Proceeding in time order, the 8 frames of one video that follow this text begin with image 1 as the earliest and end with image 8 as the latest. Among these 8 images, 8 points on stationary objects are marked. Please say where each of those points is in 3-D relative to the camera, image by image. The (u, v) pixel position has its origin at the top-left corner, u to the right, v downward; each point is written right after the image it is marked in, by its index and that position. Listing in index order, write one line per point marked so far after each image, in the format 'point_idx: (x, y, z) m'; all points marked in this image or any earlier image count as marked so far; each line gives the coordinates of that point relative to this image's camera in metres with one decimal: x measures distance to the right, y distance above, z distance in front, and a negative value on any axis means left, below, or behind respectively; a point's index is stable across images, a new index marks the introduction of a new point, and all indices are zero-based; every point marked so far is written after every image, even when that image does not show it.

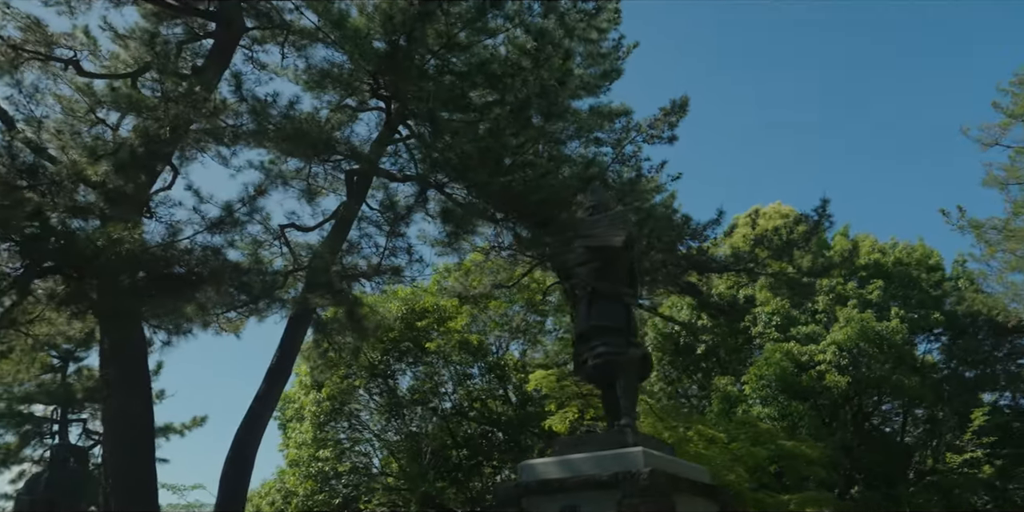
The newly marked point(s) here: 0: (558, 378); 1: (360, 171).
0: (+0.8, -1.8, +10.7) m
1: (-2.0, +1.2, +9.8) m
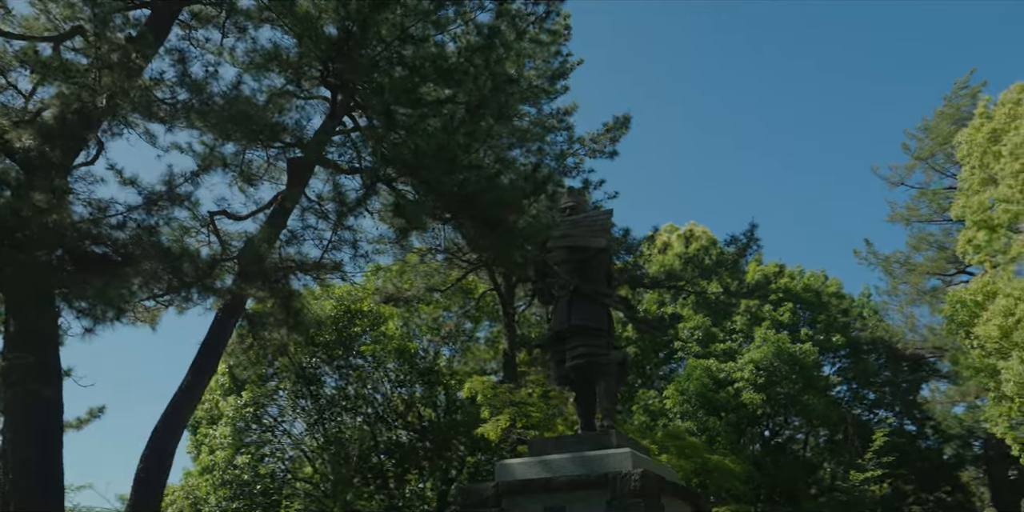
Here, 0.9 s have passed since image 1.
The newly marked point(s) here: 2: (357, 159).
0: (-0.2, -1.9, +10.6) m
1: (-2.7, +1.3, +9.4) m
2: (-1.9, +1.2, +9.0) m
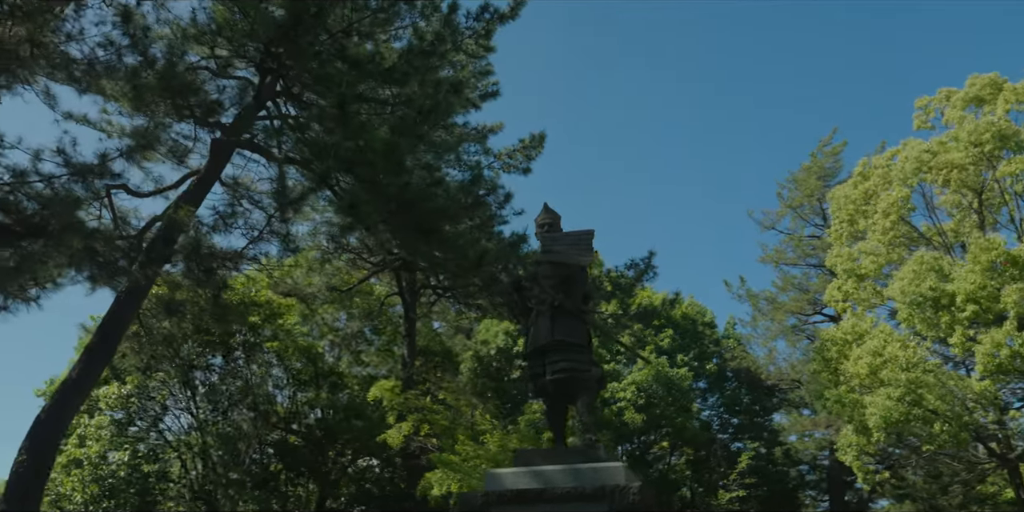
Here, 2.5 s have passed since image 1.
0: (-1.6, -2.0, +10.5) m
1: (-3.5, +1.4, +8.9) m
2: (-2.7, +1.3, +8.7) m
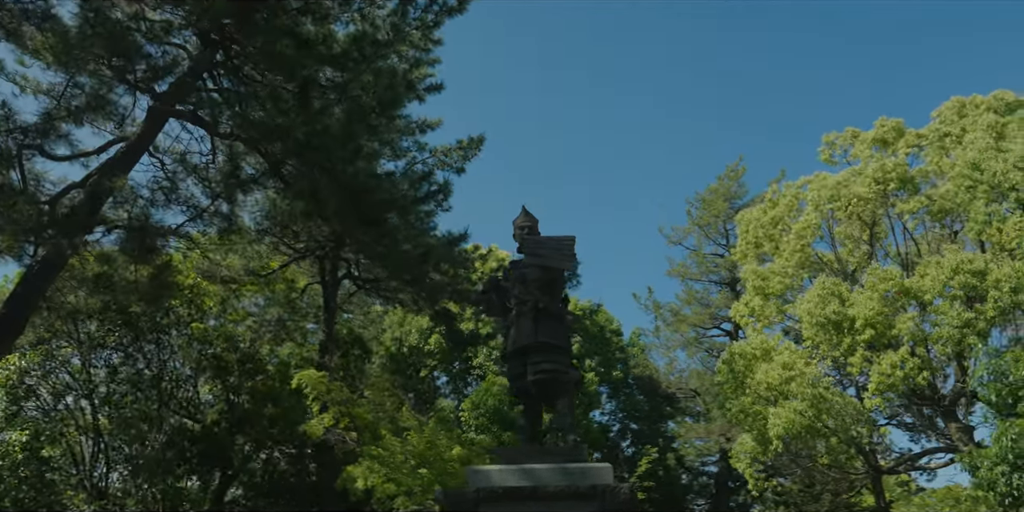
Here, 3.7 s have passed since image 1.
0: (-2.7, -1.8, +10.3) m
1: (-4.1, +1.7, +8.4) m
2: (-3.3, +1.5, +8.3) m
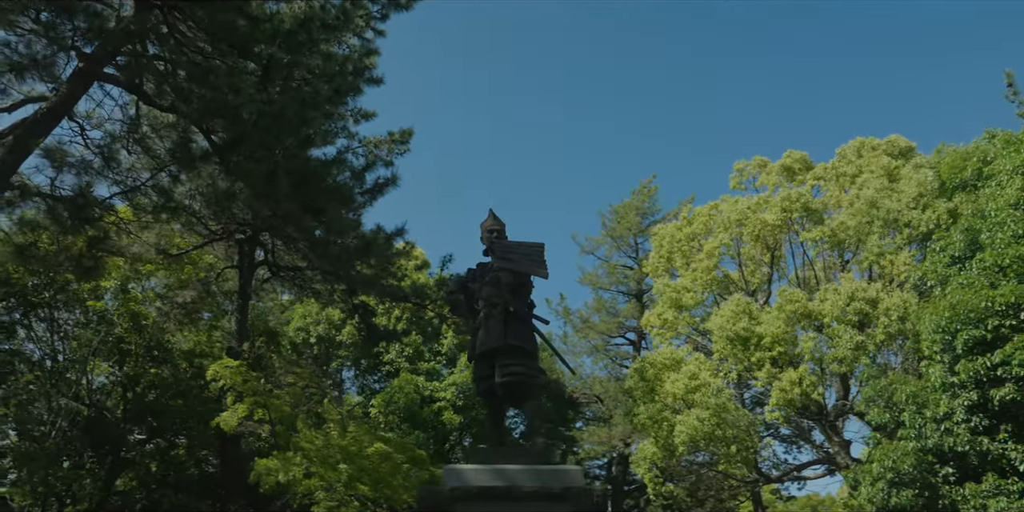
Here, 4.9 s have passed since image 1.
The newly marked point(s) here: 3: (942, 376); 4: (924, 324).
0: (-3.7, -1.6, +9.9) m
1: (-4.6, +2.0, +7.8) m
2: (-3.8, +1.8, +7.9) m
3: (+6.5, -1.8, +10.7) m
4: (+6.4, -1.1, +11.0) m
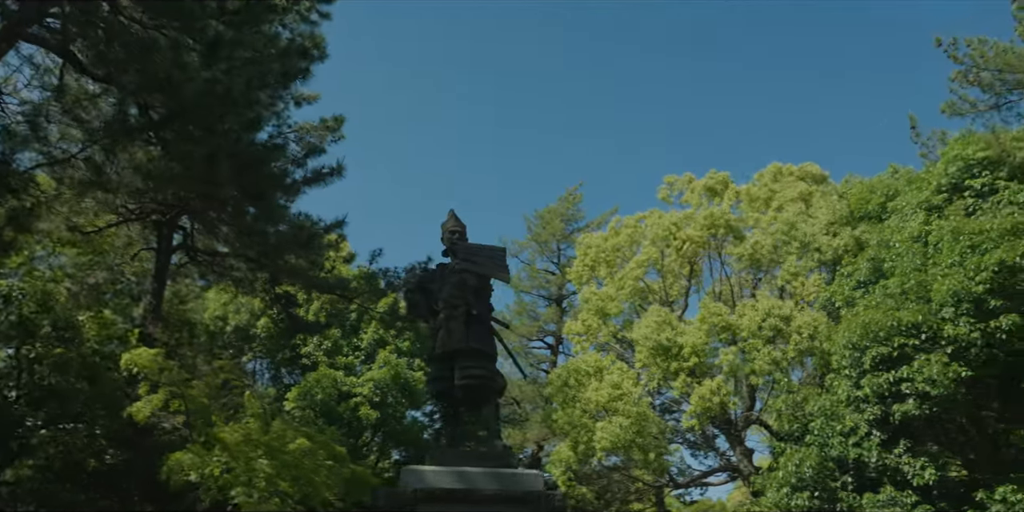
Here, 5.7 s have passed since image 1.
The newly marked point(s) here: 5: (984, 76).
0: (-4.7, -1.3, +9.4) m
1: (-5.1, +2.3, +7.3) m
2: (-4.3, +2.0, +7.4) m
3: (+5.4, -2.2, +11.4) m
4: (+5.3, -1.4, +11.7) m
5: (+9.0, +3.4, +13.7) m
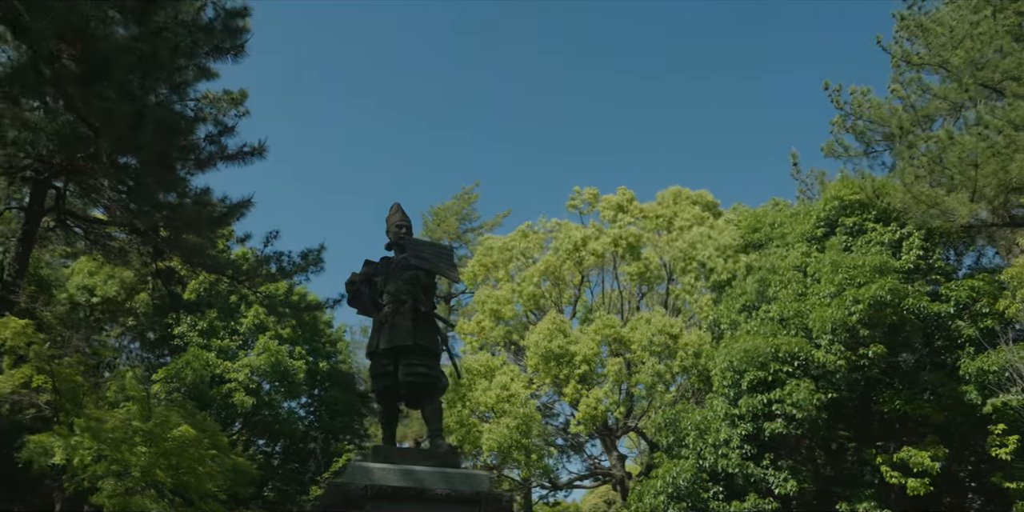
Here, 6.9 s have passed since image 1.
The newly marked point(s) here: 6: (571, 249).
0: (-5.8, -0.9, +8.5) m
1: (-5.5, +2.7, +6.4) m
2: (-4.8, +2.4, +6.6) m
3: (+3.6, -2.5, +12.2) m
4: (+3.5, -1.8, +12.5) m
5: (+7.3, +2.7, +15.1) m
6: (+1.2, +0.2, +16.2) m
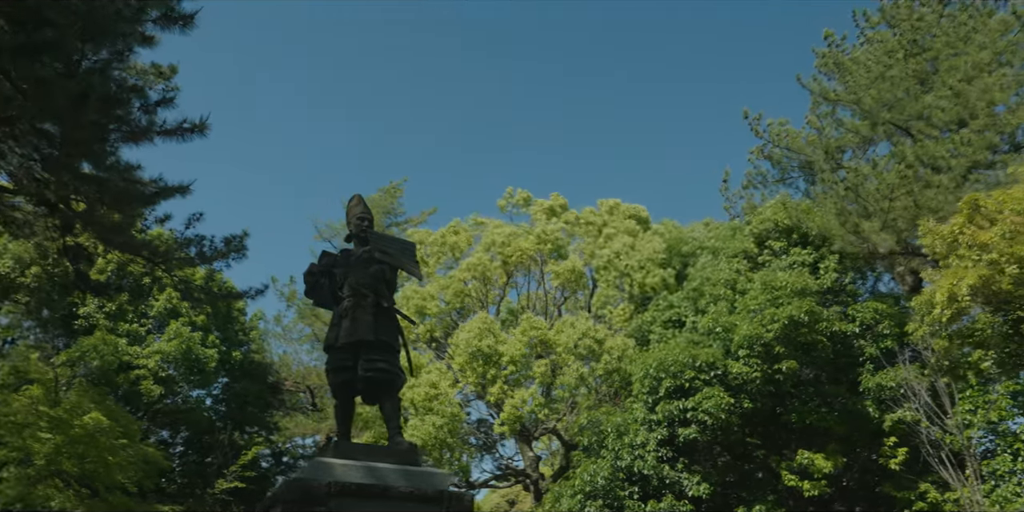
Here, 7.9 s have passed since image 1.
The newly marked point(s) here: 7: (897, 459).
0: (-6.5, -0.5, +7.8) m
1: (-5.7, +3.1, +5.7) m
2: (-5.1, +2.7, +6.0) m
3: (+2.3, -2.7, +12.6) m
4: (+2.2, -2.0, +12.9) m
5: (+5.9, +2.3, +15.9) m
6: (-0.4, +0.2, +16.2) m
7: (+6.4, -3.4, +12.0) m
